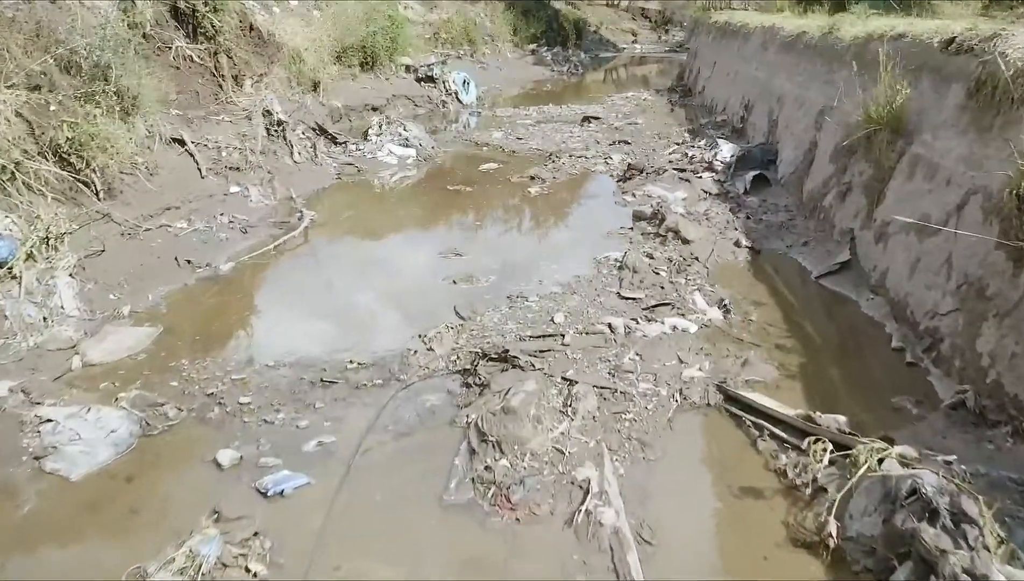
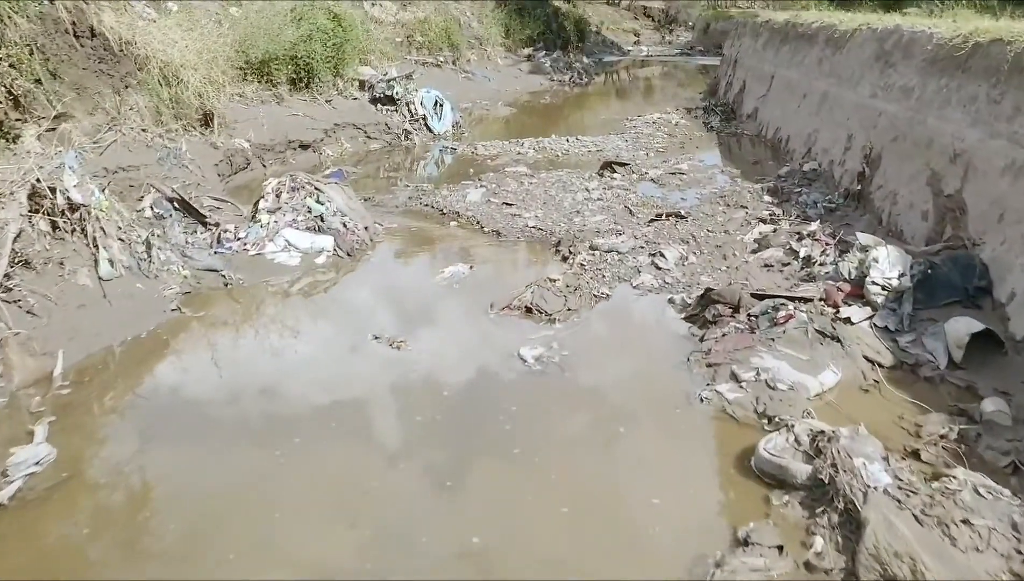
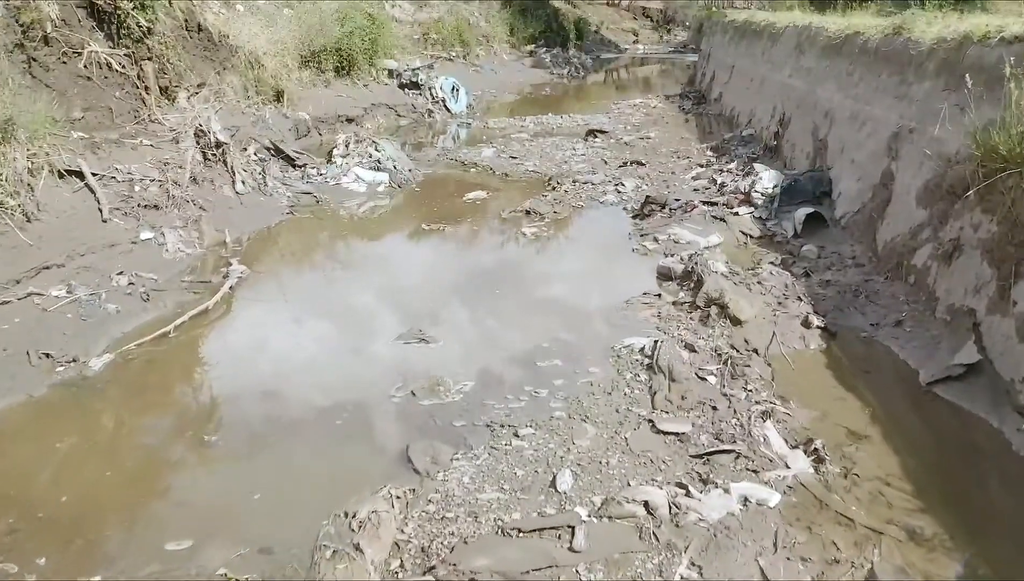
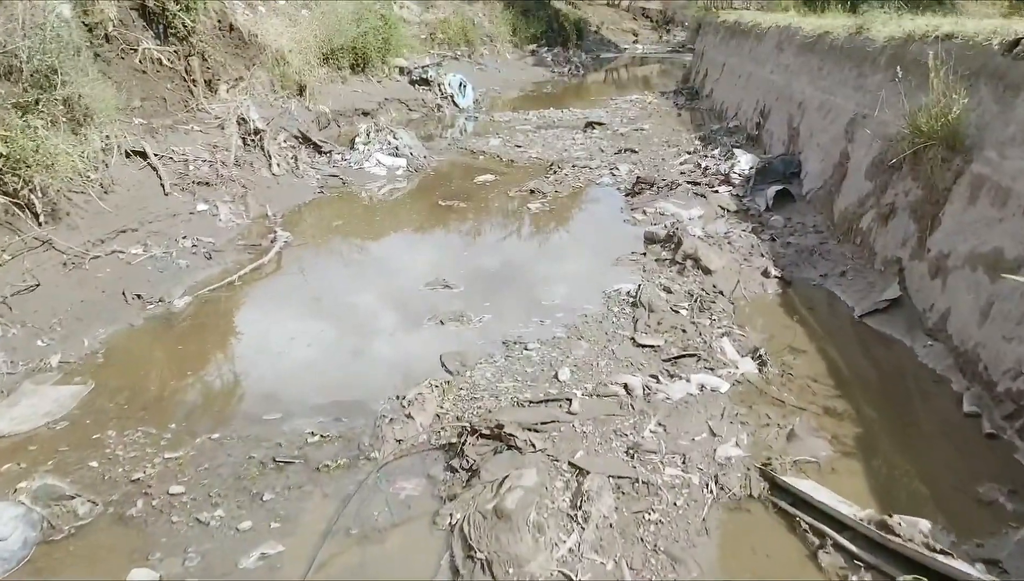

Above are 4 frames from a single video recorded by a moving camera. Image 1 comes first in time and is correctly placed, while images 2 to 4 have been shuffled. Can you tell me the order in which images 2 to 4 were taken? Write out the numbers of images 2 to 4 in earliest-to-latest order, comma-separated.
4, 3, 2
